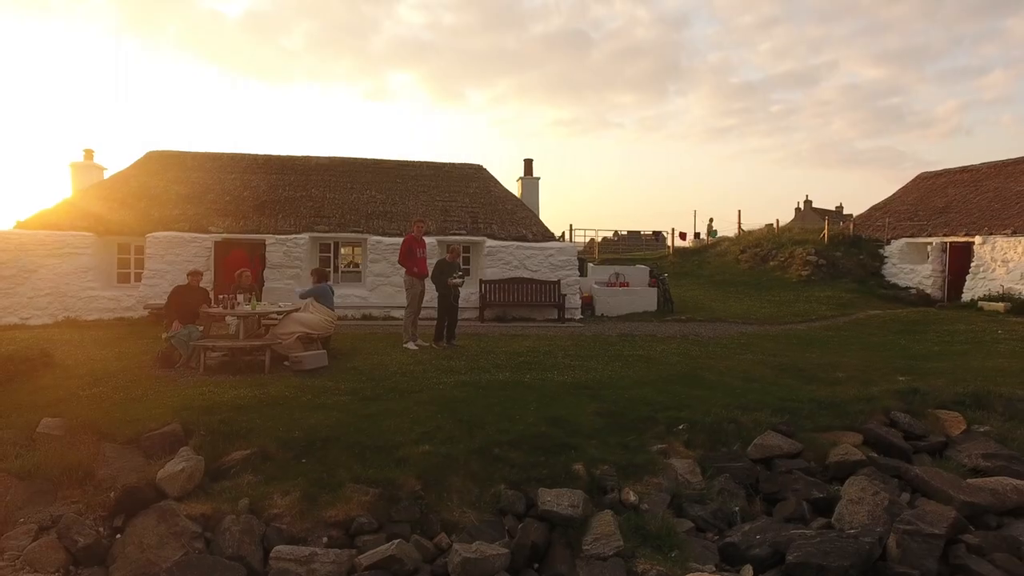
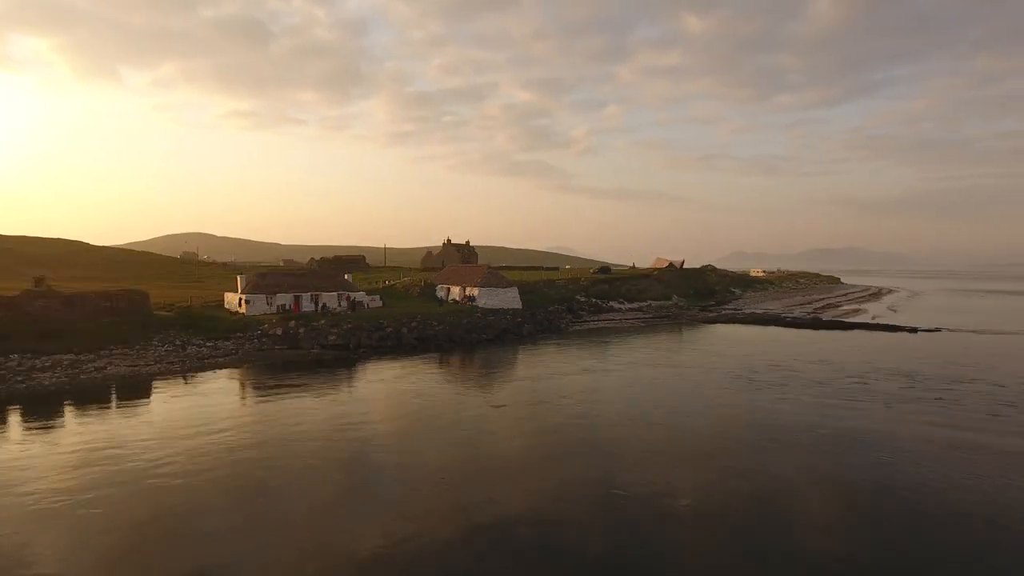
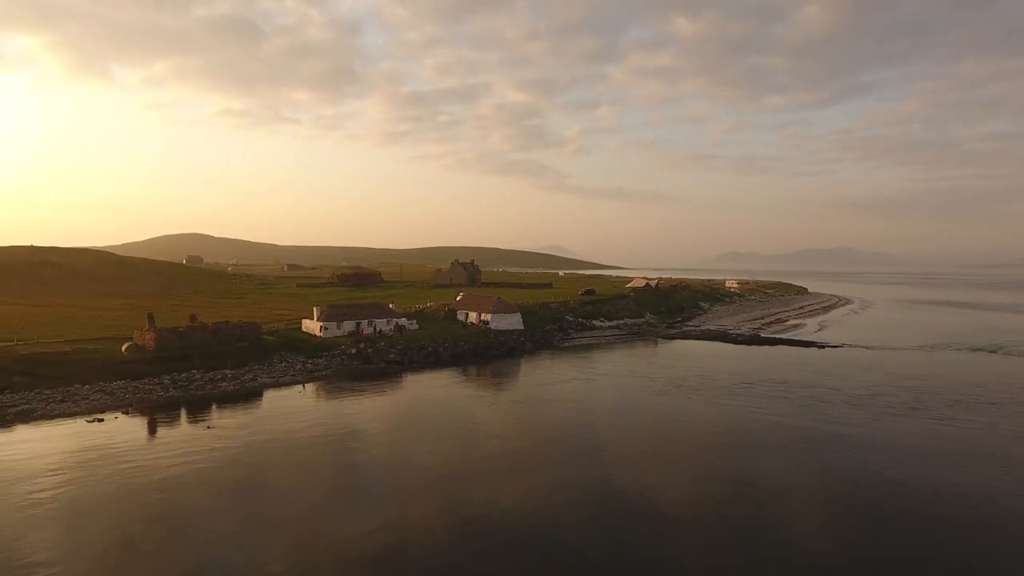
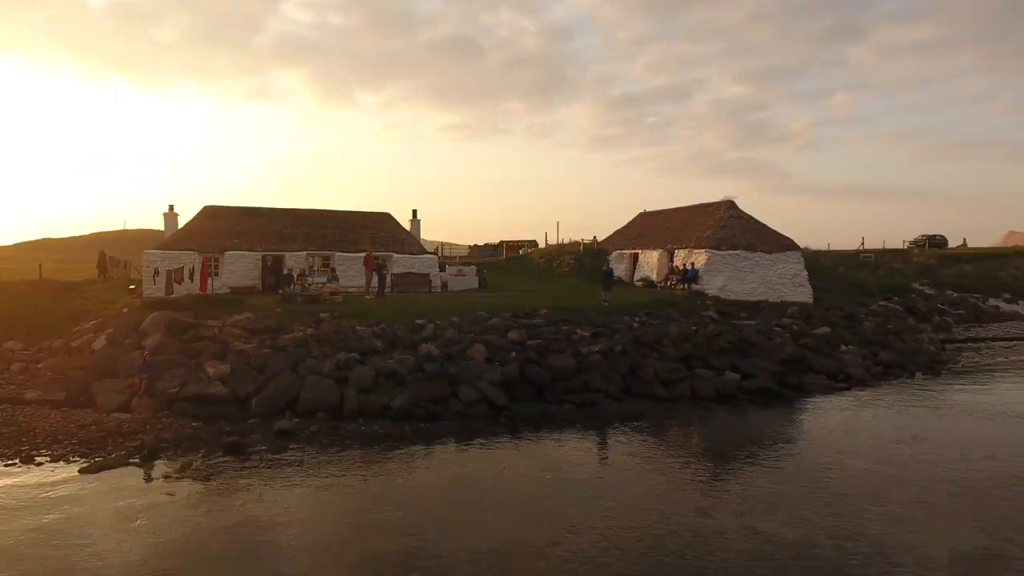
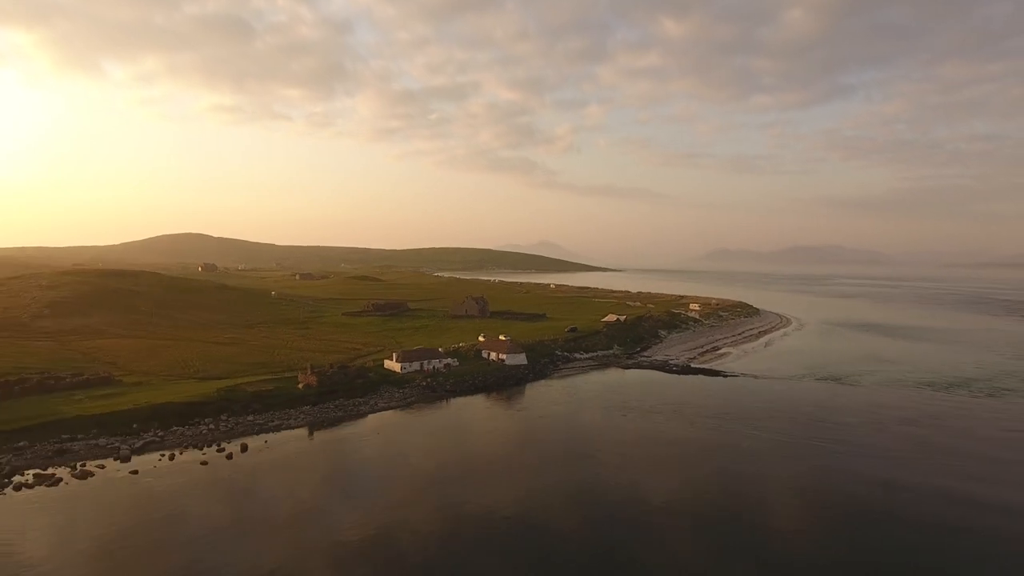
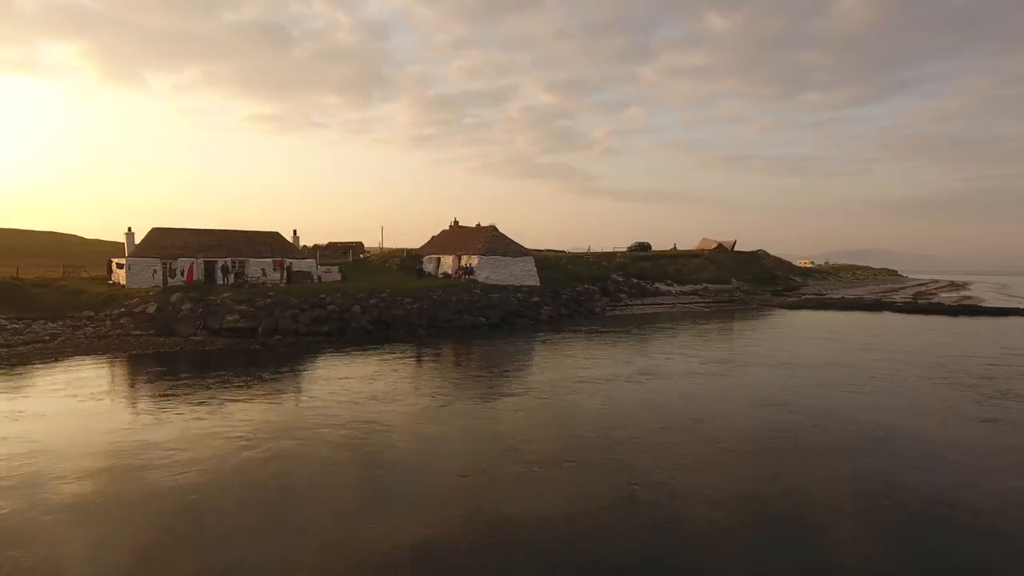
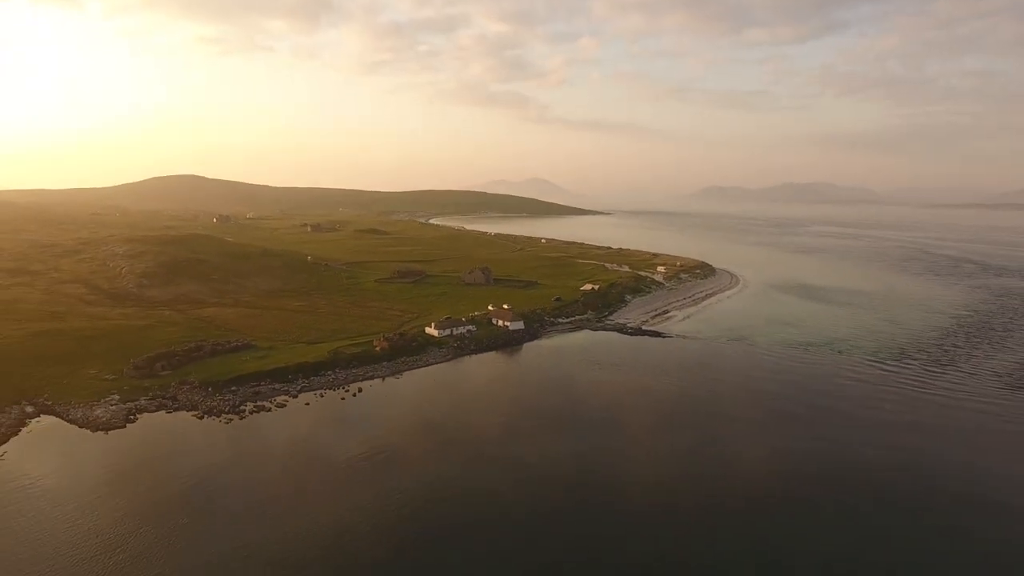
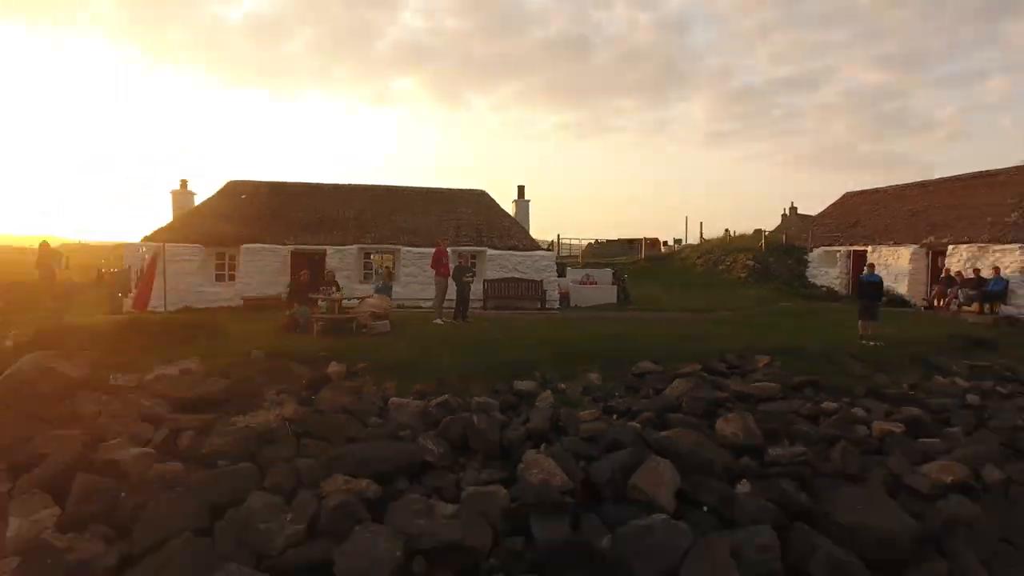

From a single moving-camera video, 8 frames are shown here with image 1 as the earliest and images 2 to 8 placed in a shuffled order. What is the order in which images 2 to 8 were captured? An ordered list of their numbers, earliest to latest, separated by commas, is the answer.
8, 4, 6, 2, 3, 5, 7
